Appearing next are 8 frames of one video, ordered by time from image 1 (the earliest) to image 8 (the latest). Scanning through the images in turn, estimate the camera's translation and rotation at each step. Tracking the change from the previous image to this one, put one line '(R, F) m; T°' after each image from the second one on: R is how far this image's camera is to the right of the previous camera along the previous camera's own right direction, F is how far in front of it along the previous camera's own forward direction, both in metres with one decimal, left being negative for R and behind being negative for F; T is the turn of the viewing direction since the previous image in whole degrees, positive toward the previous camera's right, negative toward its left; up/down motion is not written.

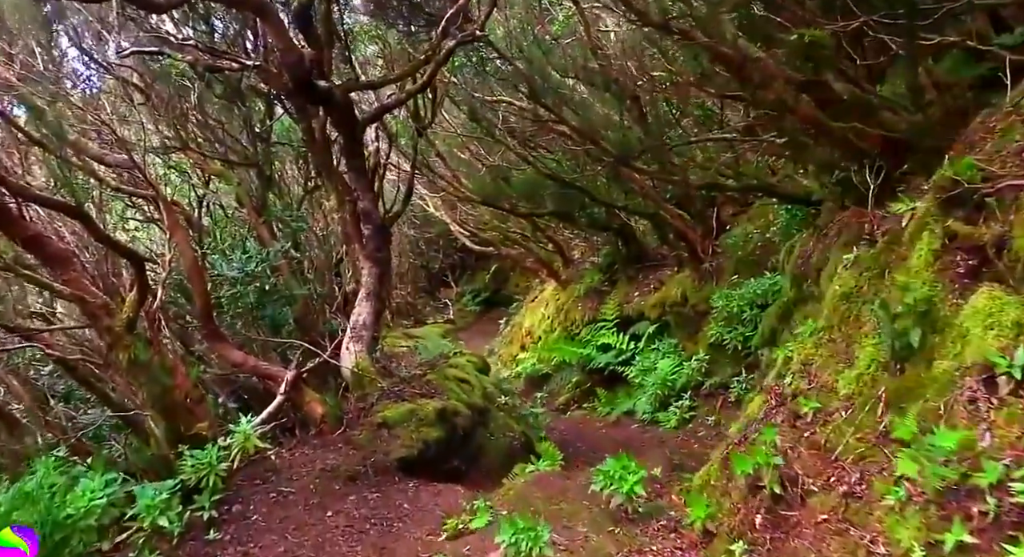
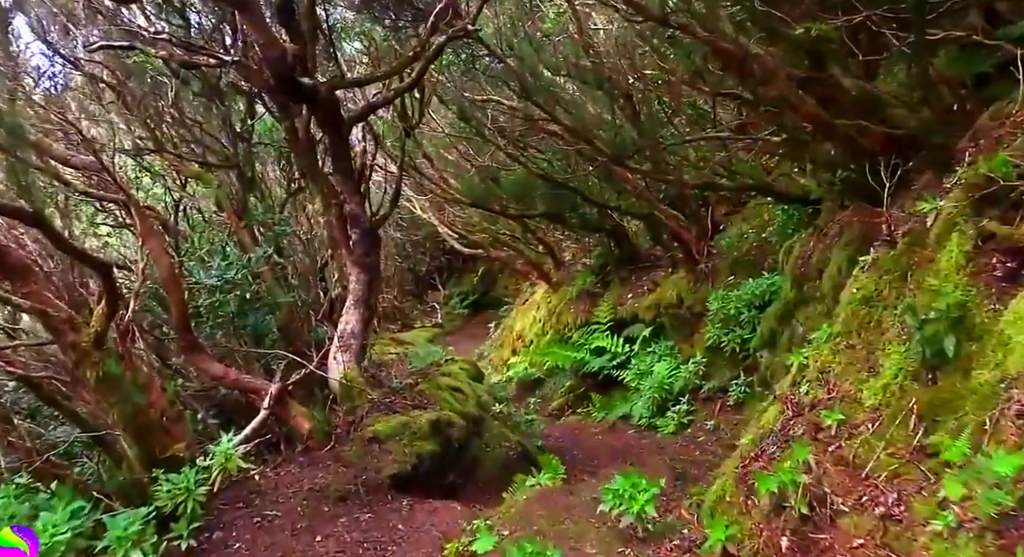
(0.0, +0.2) m; +1°
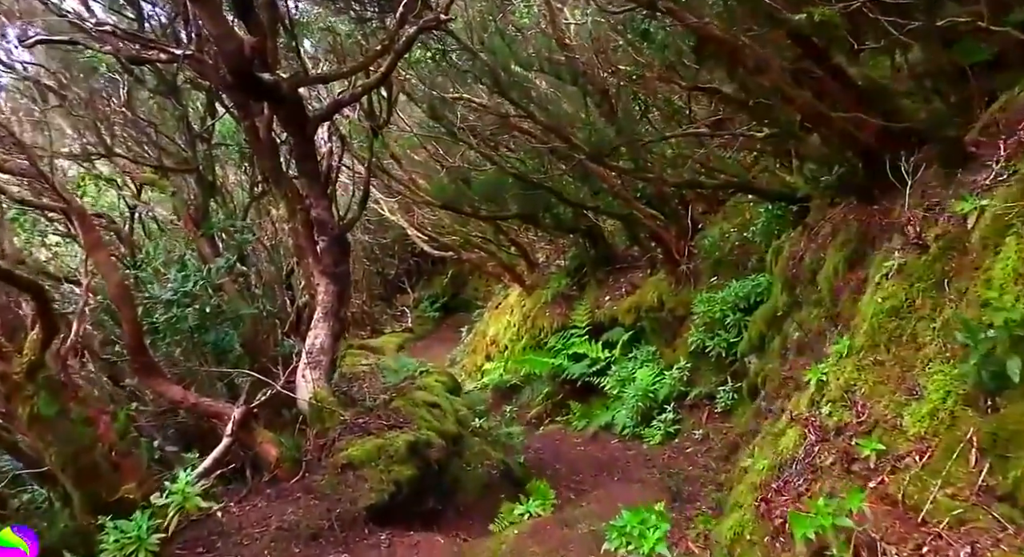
(-0.1, +0.4) m; +2°
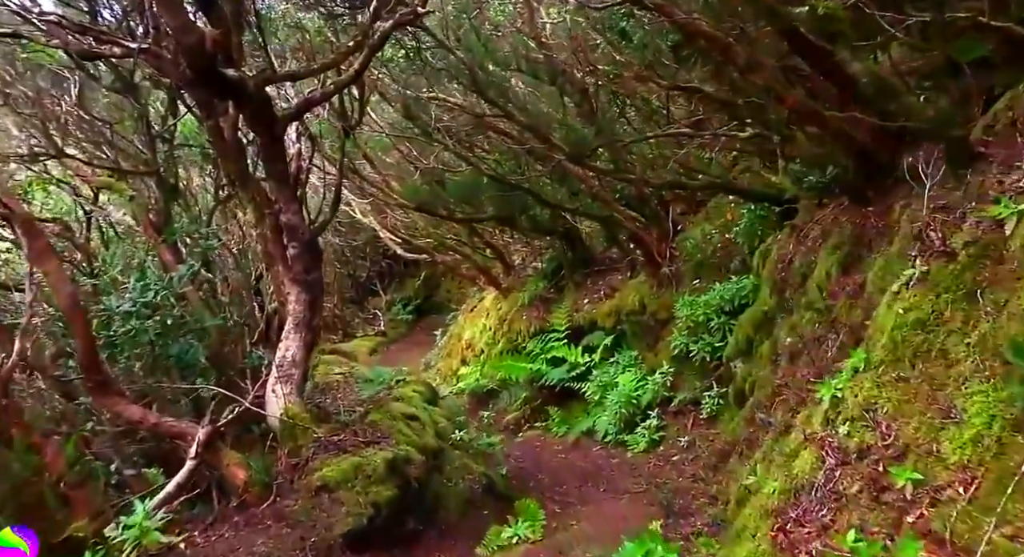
(-0.1, +0.3) m; +2°
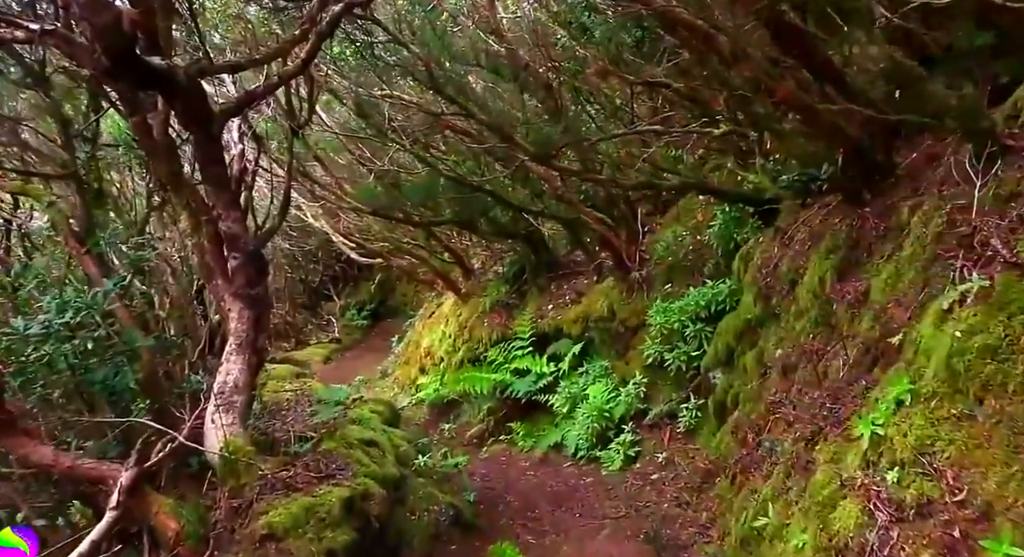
(-0.1, +0.5) m; +3°
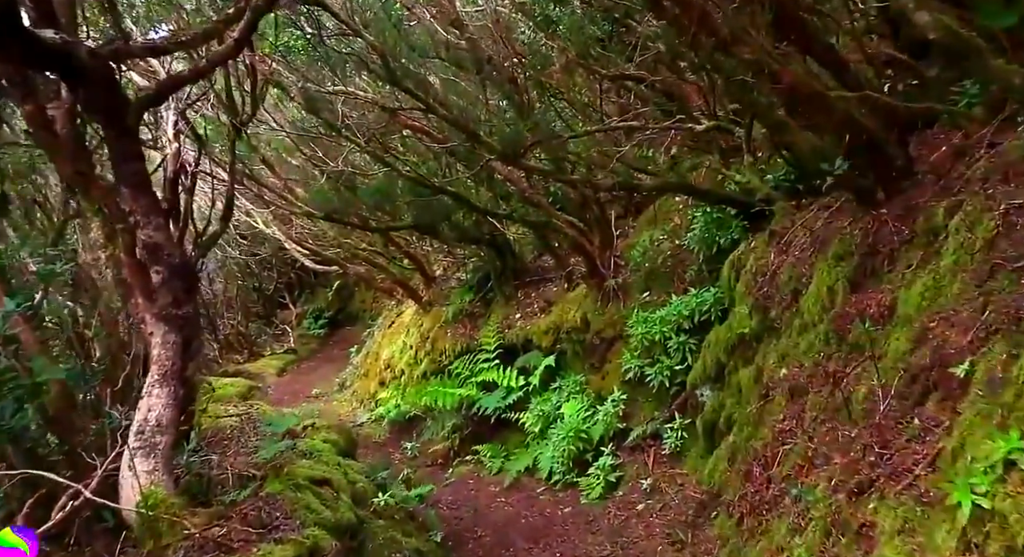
(-0.1, +0.7) m; +3°
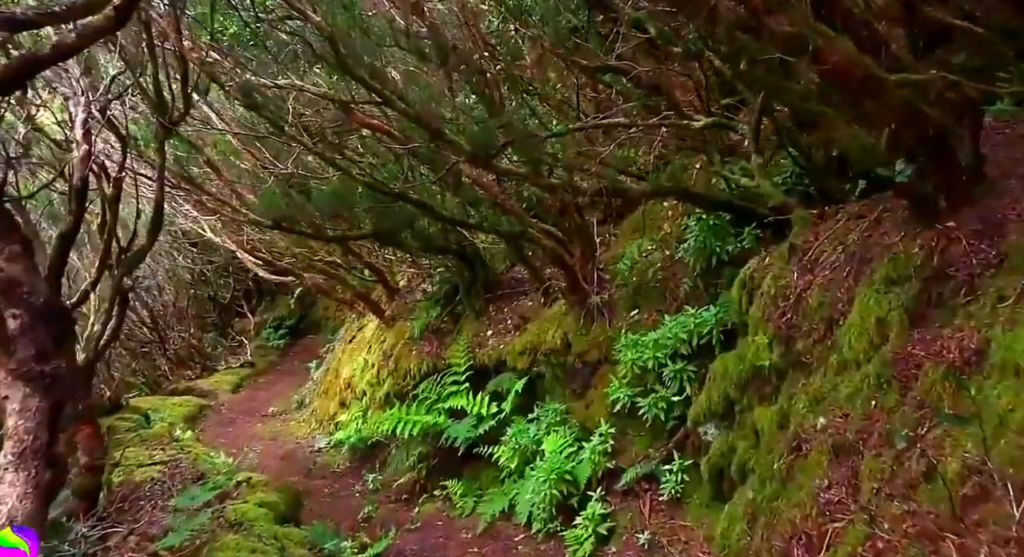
(0.0, +1.0) m; +2°
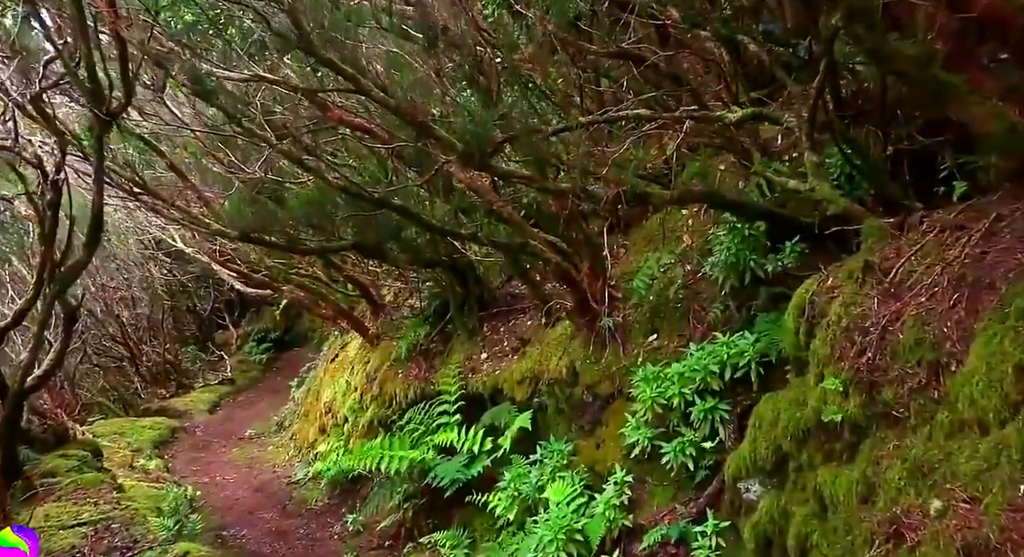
(0.0, +1.0) m; +1°
